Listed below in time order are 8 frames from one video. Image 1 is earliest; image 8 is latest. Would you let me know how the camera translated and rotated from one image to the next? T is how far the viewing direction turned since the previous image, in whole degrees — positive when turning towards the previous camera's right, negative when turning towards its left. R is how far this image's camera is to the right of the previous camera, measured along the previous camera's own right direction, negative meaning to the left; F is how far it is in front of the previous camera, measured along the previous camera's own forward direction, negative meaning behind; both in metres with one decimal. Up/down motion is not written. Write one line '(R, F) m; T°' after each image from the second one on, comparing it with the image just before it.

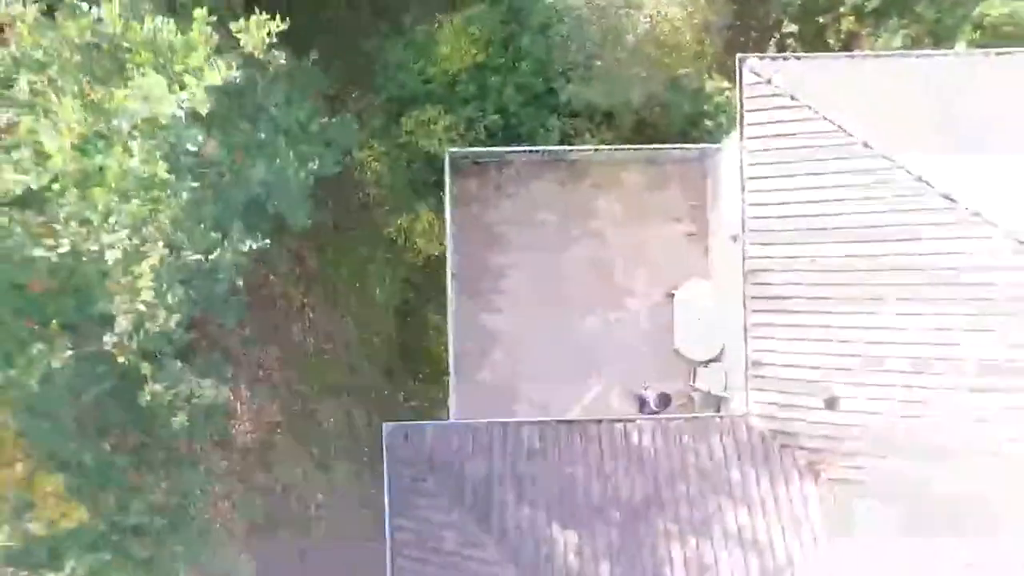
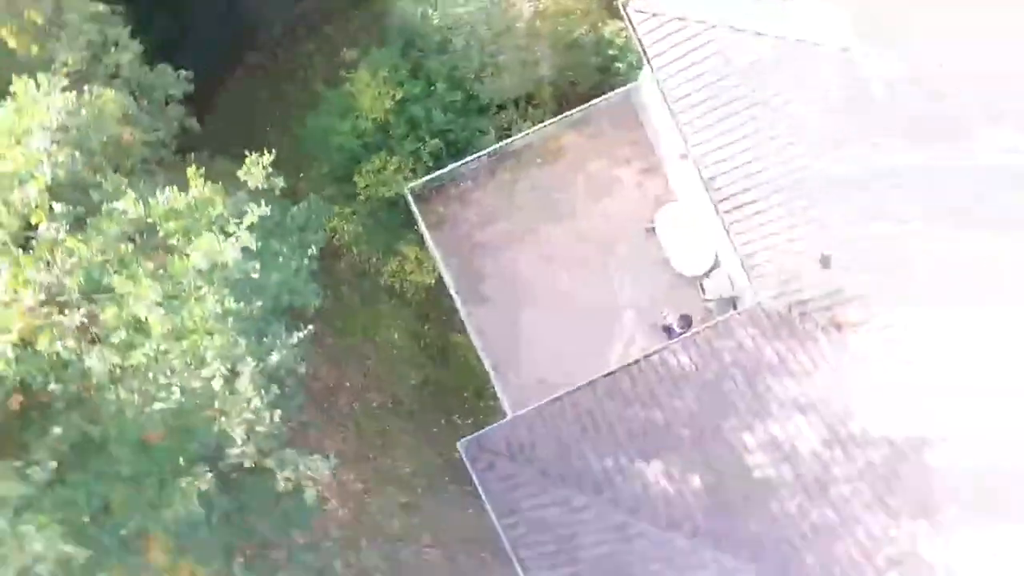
(-0.1, -0.7) m; 0°
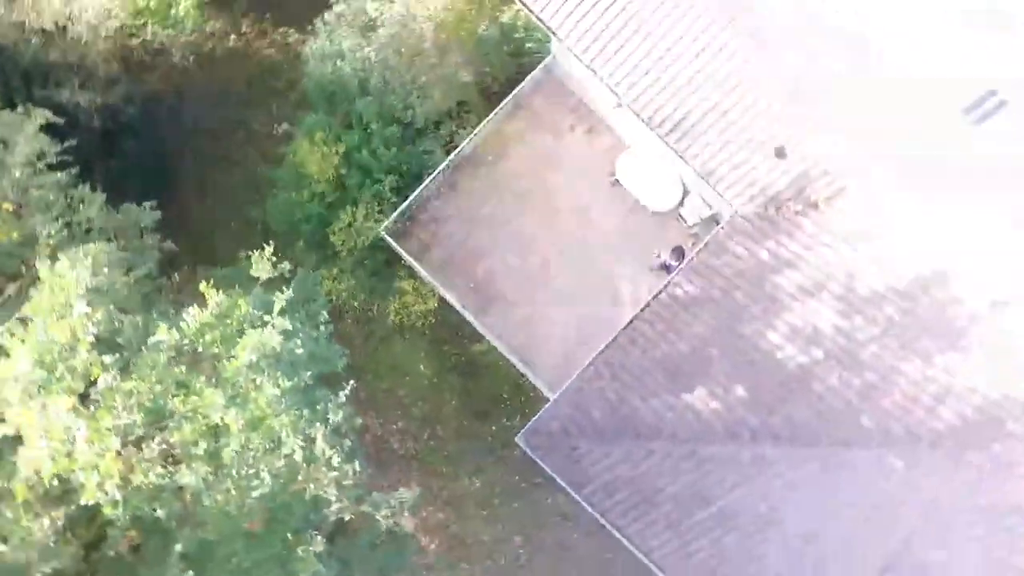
(-0.1, -0.4) m; 0°
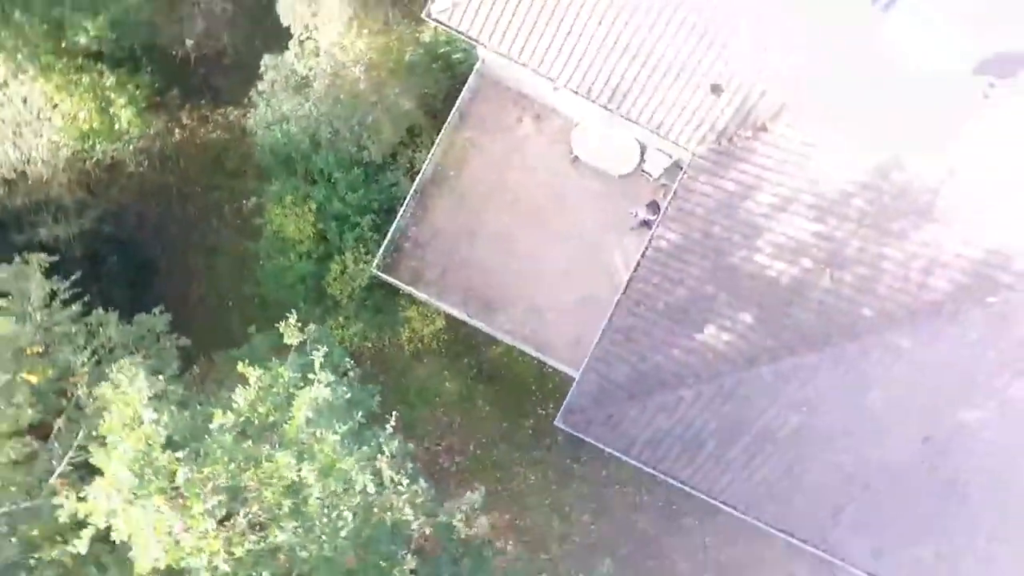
(0.0, -0.5) m; 0°
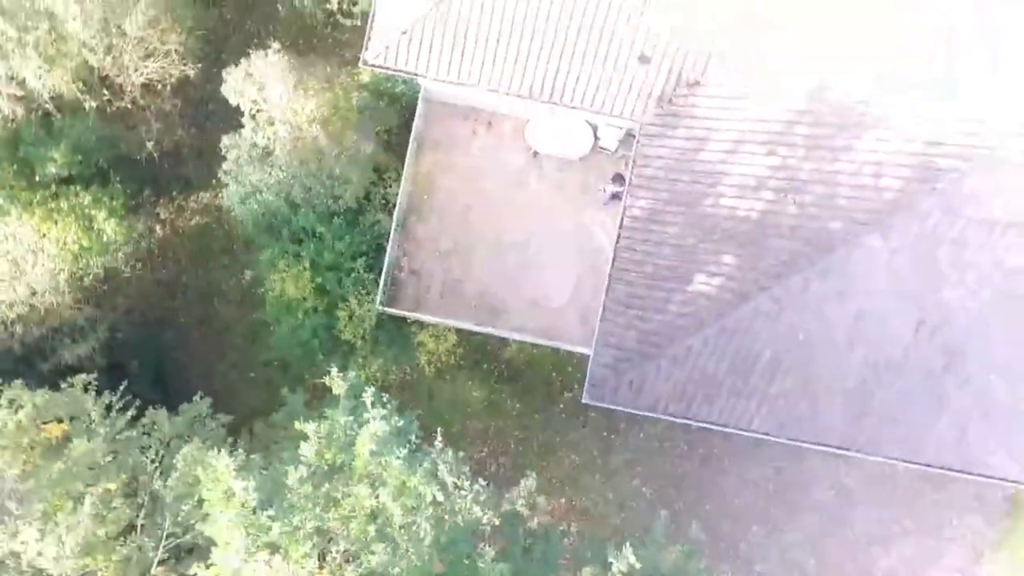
(0.0, -0.7) m; 0°
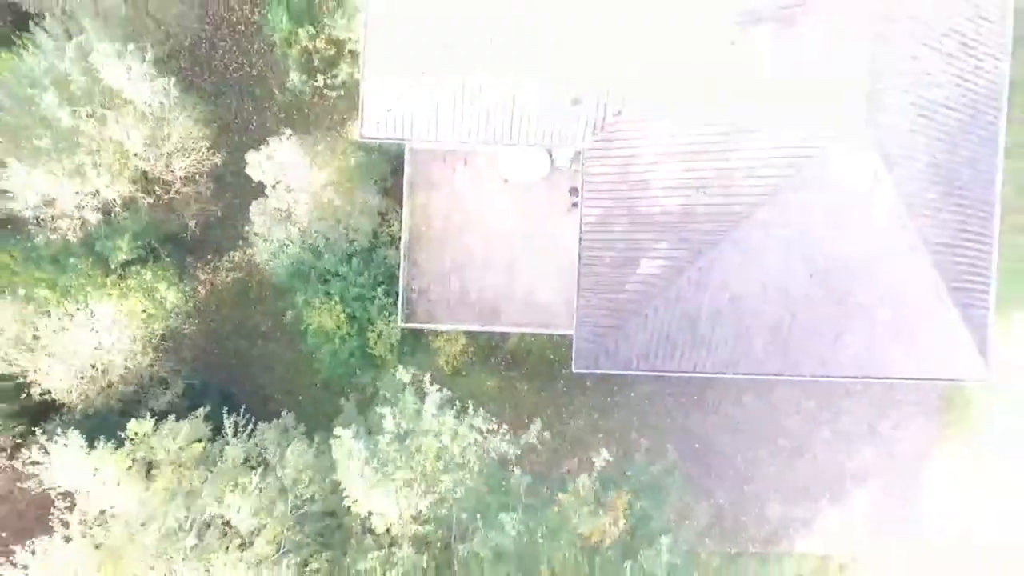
(+0.1, -3.0) m; +1°
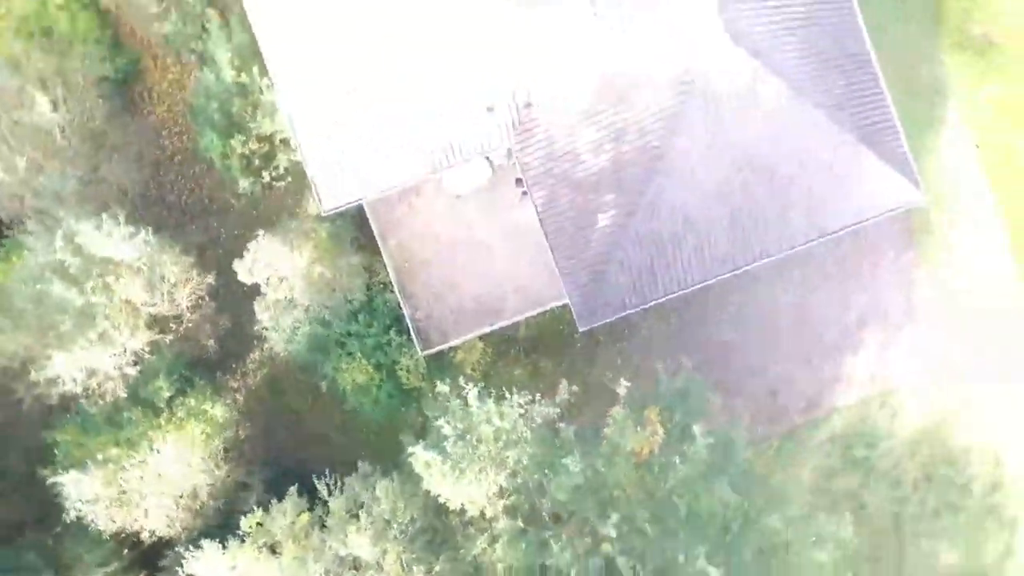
(+0.1, -1.7) m; 0°
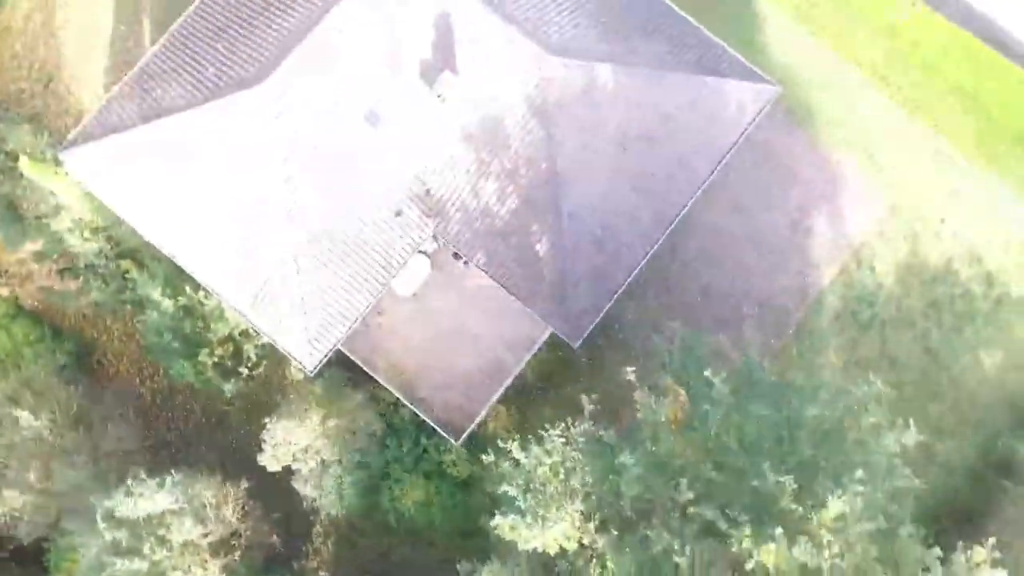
(+0.2, -1.1) m; +3°
